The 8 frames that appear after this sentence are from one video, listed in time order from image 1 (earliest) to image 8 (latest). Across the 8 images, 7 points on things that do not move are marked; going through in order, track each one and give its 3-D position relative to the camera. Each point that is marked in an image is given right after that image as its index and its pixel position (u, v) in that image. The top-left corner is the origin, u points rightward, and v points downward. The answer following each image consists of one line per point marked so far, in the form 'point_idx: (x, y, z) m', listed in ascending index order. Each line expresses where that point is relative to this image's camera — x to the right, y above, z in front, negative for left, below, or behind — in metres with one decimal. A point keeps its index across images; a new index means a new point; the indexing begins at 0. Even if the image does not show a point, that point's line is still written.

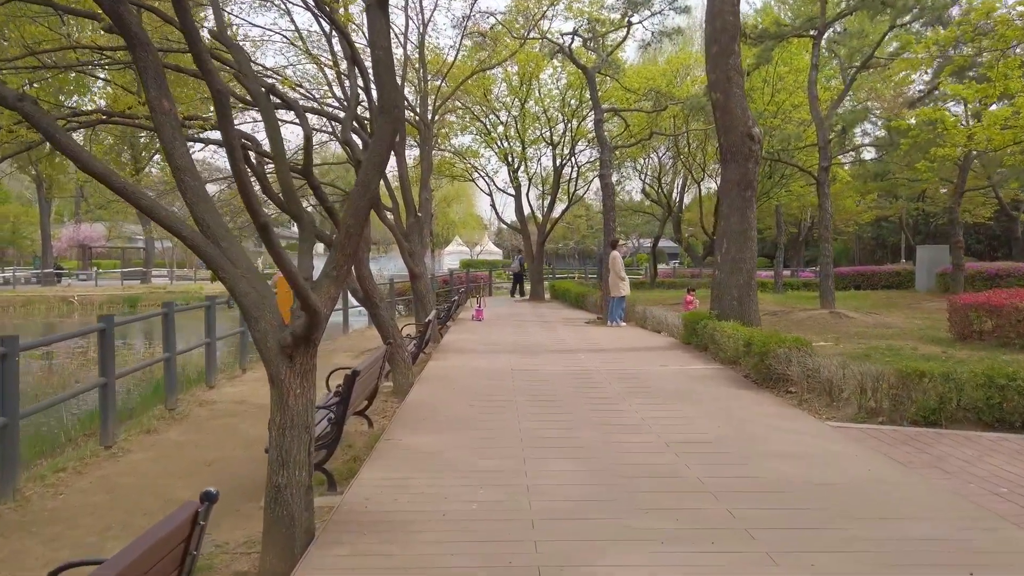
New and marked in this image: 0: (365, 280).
0: (-1.7, +0.1, +8.7) m
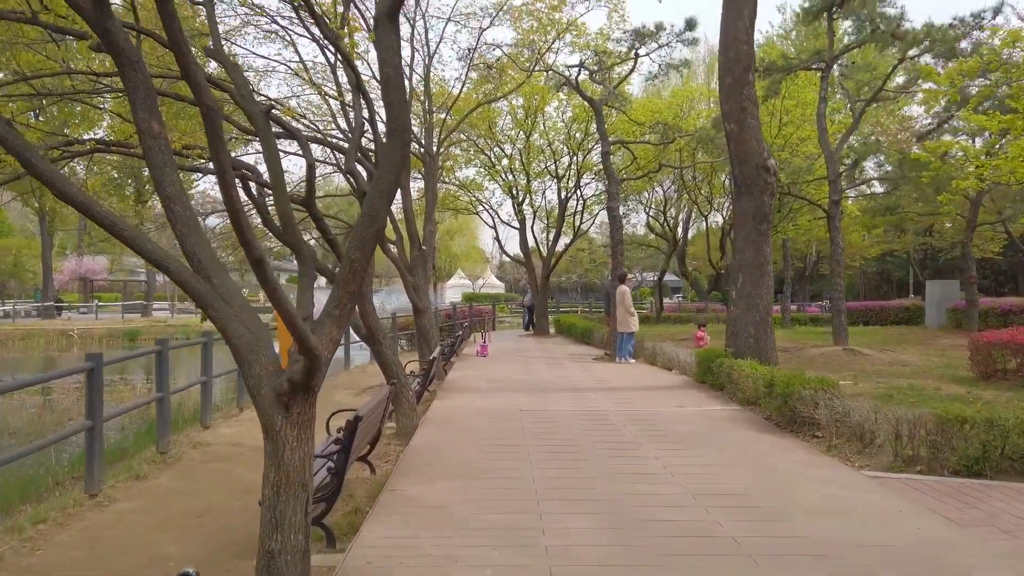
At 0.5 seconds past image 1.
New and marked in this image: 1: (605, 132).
0: (-1.6, -0.3, +8.3) m
1: (+2.2, +3.7, +17.8) m
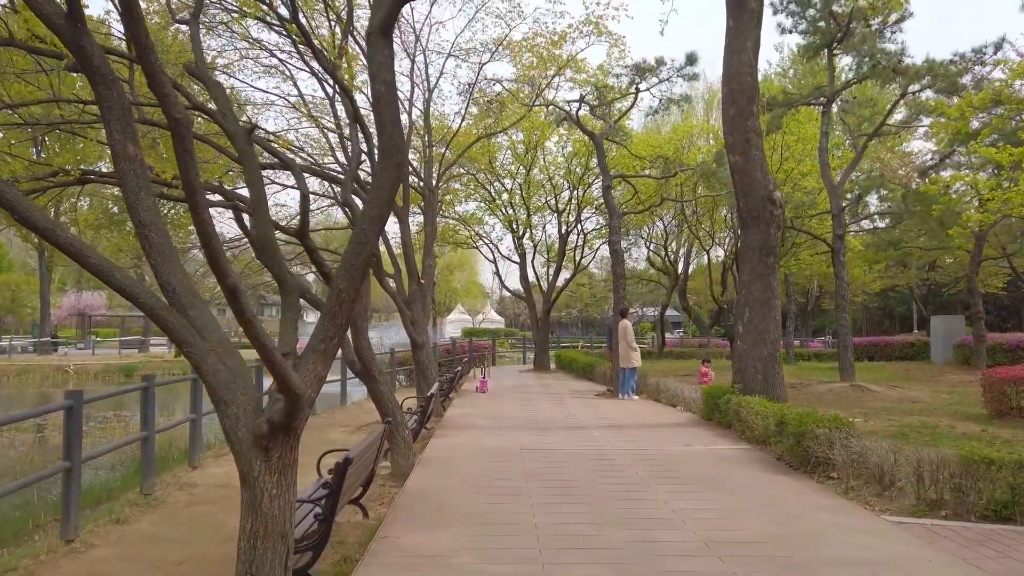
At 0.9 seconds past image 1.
0: (-1.6, -0.7, +8.0) m
1: (+2.2, +2.9, +17.7) m
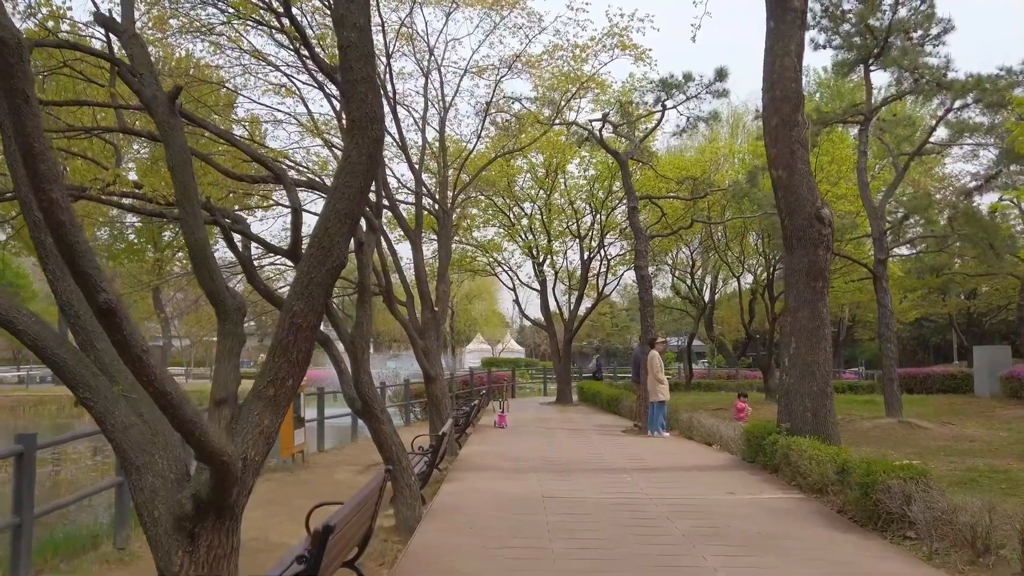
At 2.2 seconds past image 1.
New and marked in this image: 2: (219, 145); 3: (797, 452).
0: (-1.4, -0.9, +7.1) m
1: (+2.7, +2.2, +16.8) m
2: (-4.1, +2.0, +10.6) m
3: (+3.2, -1.9, +8.5) m
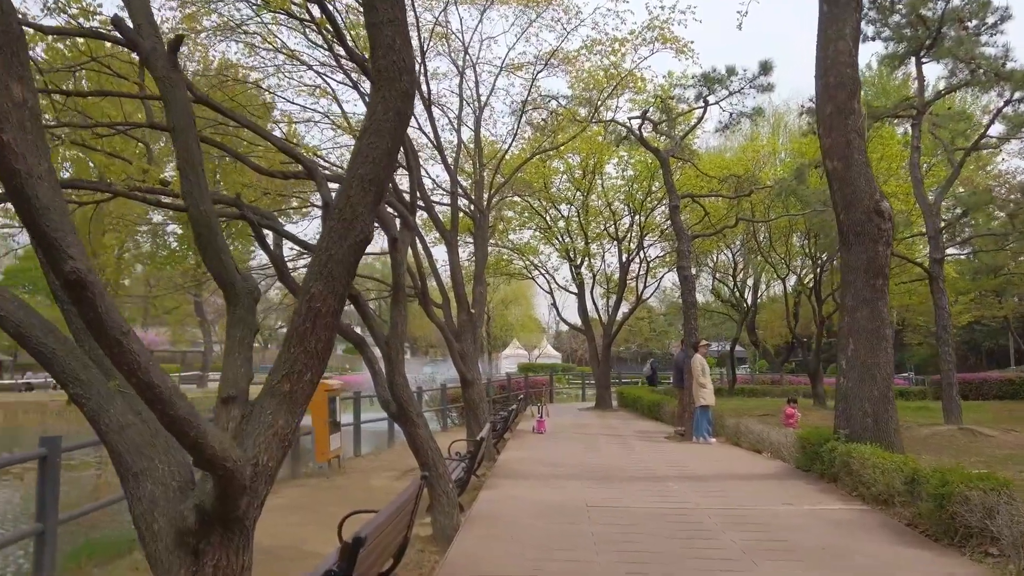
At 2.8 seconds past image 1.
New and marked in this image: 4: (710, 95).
0: (-1.0, -0.9, +6.8) m
1: (+3.5, +2.2, +16.3) m
2: (-3.6, +2.0, +10.5) m
3: (+3.7, -1.8, +8.0) m
4: (+4.2, +4.0, +15.6) m
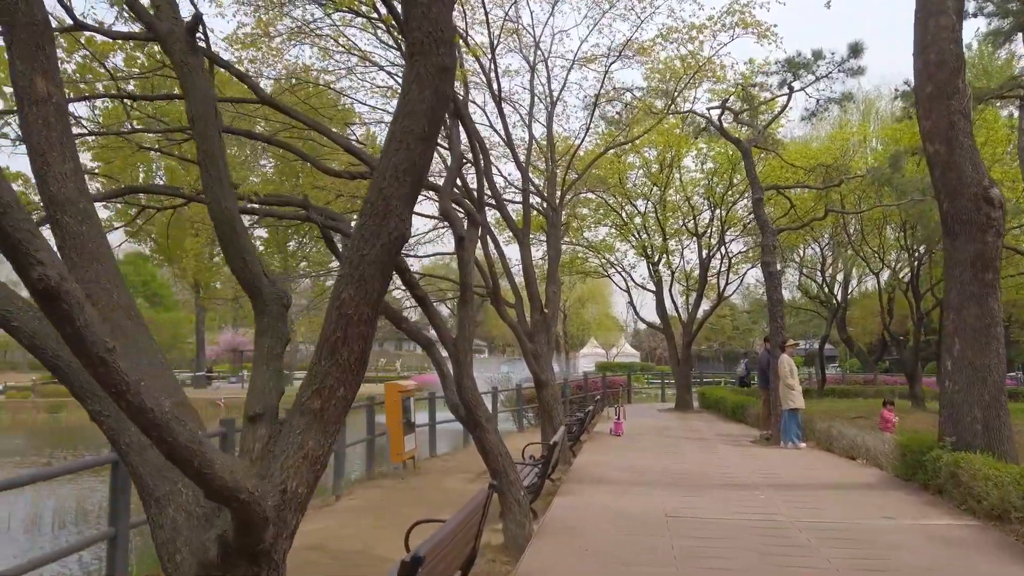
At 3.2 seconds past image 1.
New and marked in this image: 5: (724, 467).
0: (-0.4, -0.9, +6.6) m
1: (+5.0, +2.3, +15.5) m
2: (-2.6, +2.0, +10.5) m
3: (+4.4, -1.8, +7.3) m
4: (+5.6, +4.1, +14.8) m
5: (+3.1, -2.6, +10.8) m
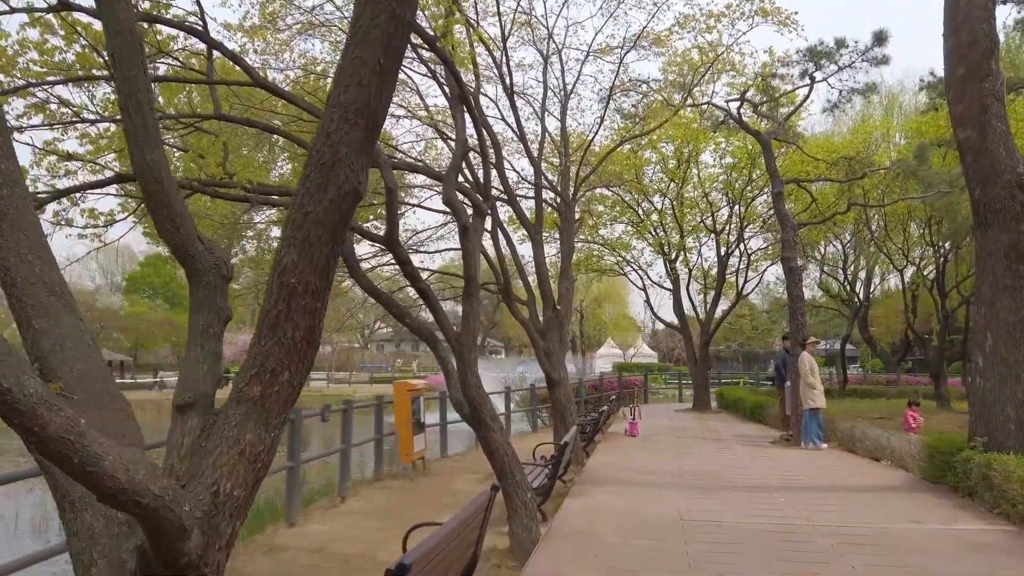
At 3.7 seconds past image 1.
0: (-0.3, -0.8, +6.3) m
1: (+5.3, +2.3, +15.1) m
2: (-2.5, +2.0, +10.3) m
3: (+4.5, -1.7, +6.9) m
4: (+5.8, +4.2, +14.4) m
5: (+3.2, -2.5, +10.5) m
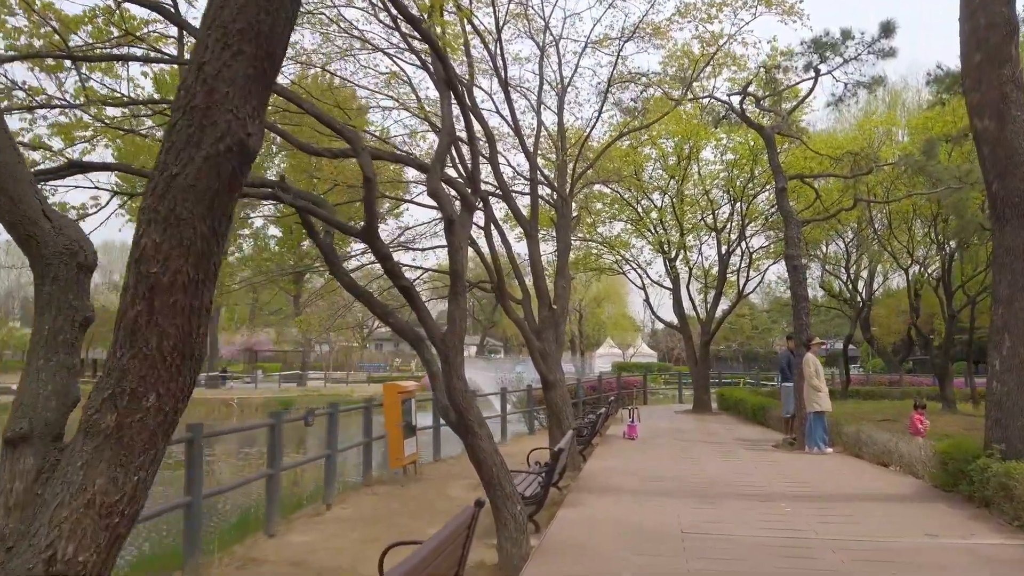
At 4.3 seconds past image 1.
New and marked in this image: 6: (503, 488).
0: (-0.4, -0.8, +5.9) m
1: (+5.2, +2.4, +14.7) m
2: (-2.5, +2.1, +9.9) m
3: (+4.4, -1.7, +6.5) m
4: (+5.8, +4.2, +14.0) m
5: (+3.1, -2.5, +10.0) m
6: (-0.1, -1.6, +6.1) m
